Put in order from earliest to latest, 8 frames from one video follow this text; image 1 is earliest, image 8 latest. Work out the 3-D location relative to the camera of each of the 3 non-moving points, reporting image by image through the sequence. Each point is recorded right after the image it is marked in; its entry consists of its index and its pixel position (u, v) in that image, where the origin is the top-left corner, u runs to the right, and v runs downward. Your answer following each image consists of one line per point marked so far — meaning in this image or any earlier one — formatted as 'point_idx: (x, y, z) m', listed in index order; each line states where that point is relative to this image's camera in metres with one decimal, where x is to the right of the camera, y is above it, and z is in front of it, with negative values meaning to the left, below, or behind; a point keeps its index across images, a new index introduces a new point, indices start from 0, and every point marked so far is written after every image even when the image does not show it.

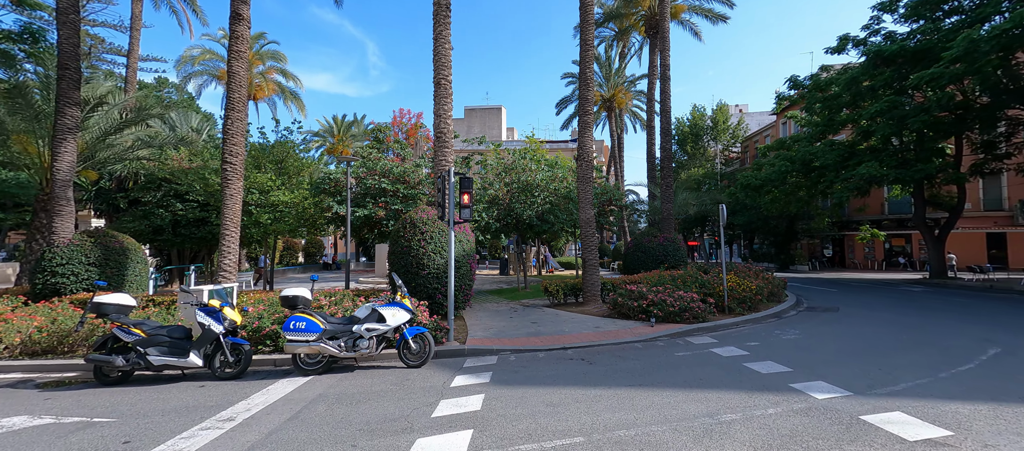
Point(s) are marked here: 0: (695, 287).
0: (+5.2, -1.7, +11.0) m
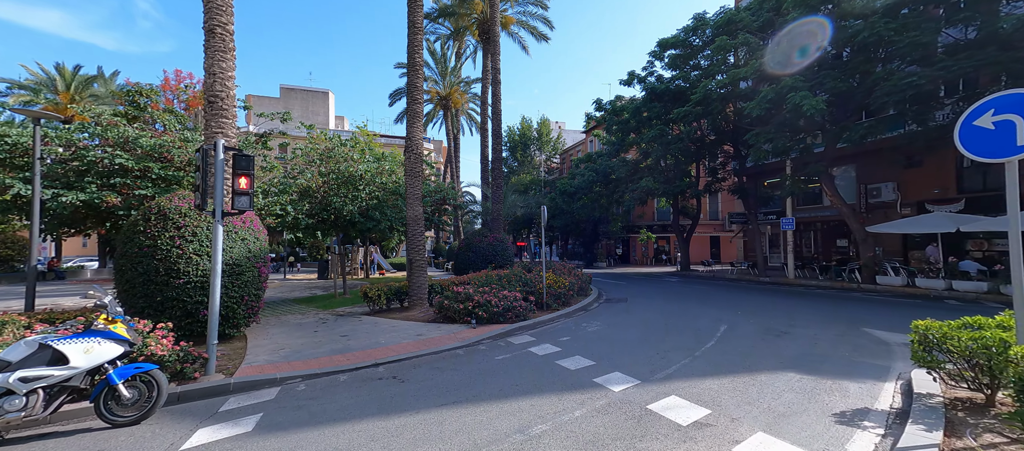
0: (+0.2, -1.8, +11.4) m
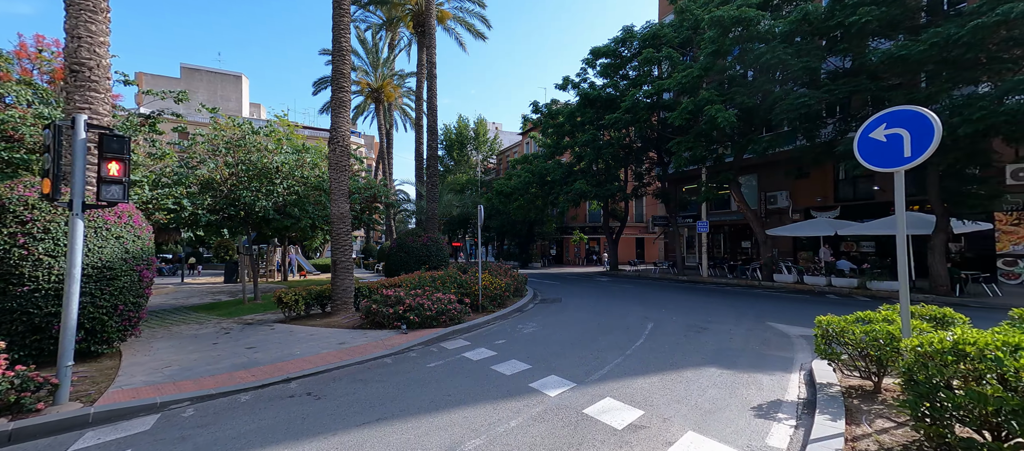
0: (-1.7, -1.7, +11.0) m
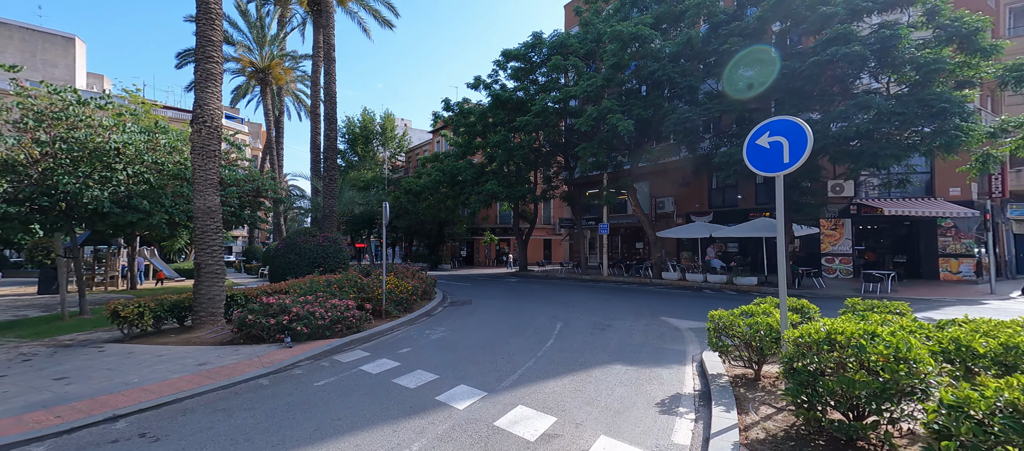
0: (-4.1, -1.7, +9.9) m
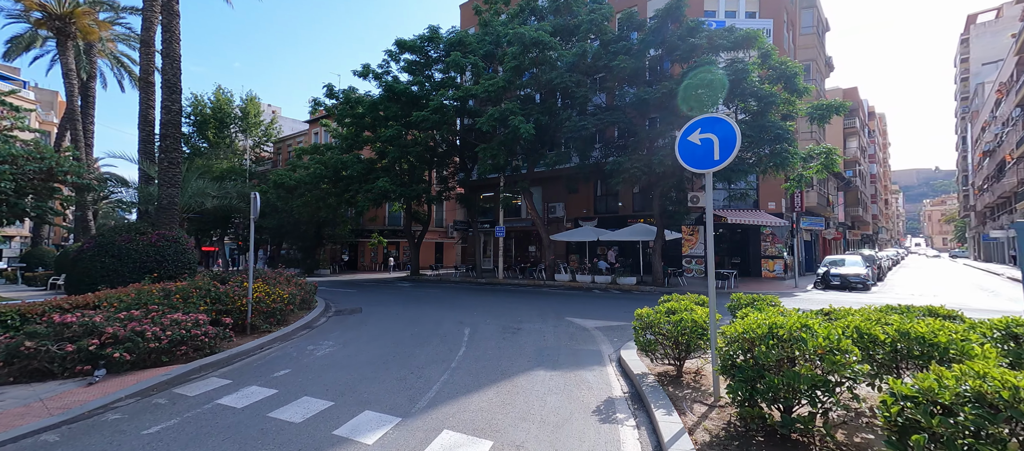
0: (-6.2, -1.6, +7.8) m
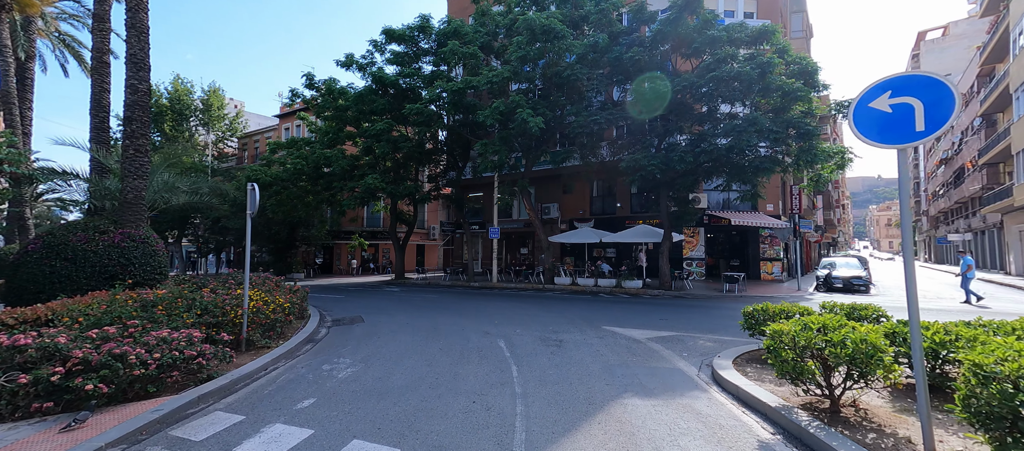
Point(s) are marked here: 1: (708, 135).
0: (-5.3, -1.5, +6.4) m
1: (+7.0, +3.2, +13.9) m
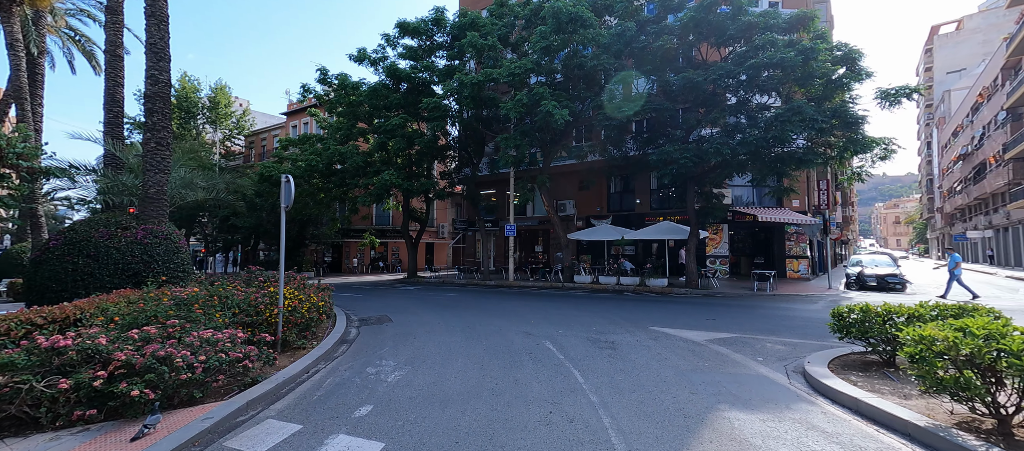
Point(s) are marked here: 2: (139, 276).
0: (-4.4, -1.4, +6.1) m
1: (+7.9, +3.4, +13.4) m
2: (-8.6, -1.1, +9.1) m
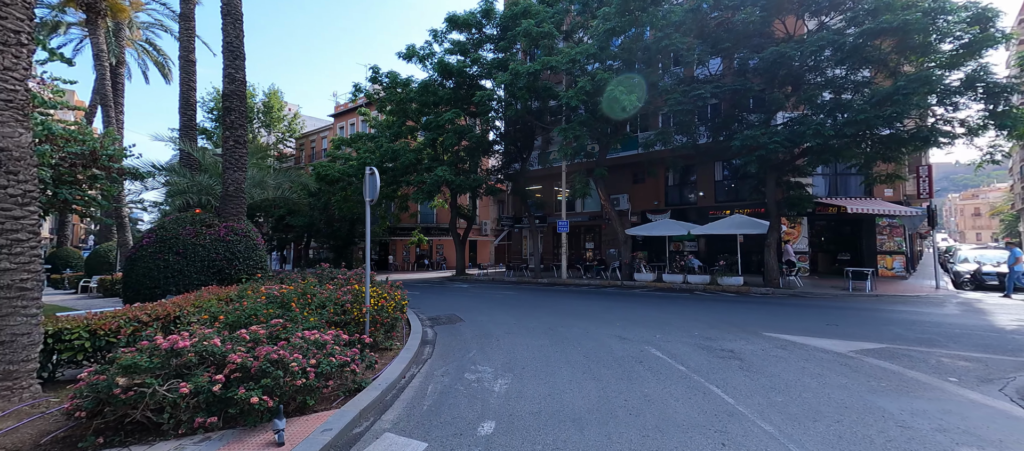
0: (-2.9, -1.3, +5.8) m
1: (+10.0, +3.6, +12.0) m
2: (-6.7, -1.1, +9.2) m
